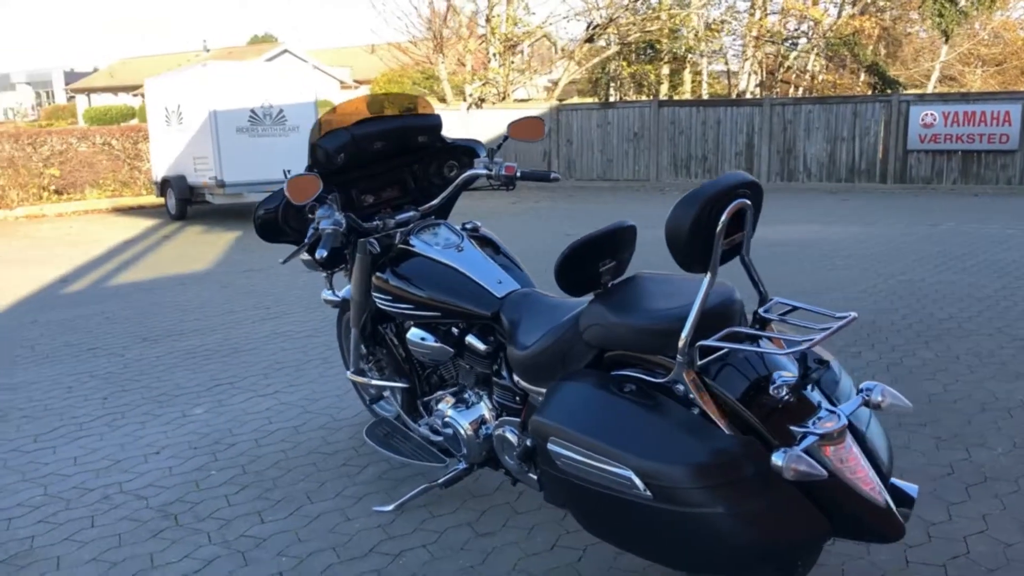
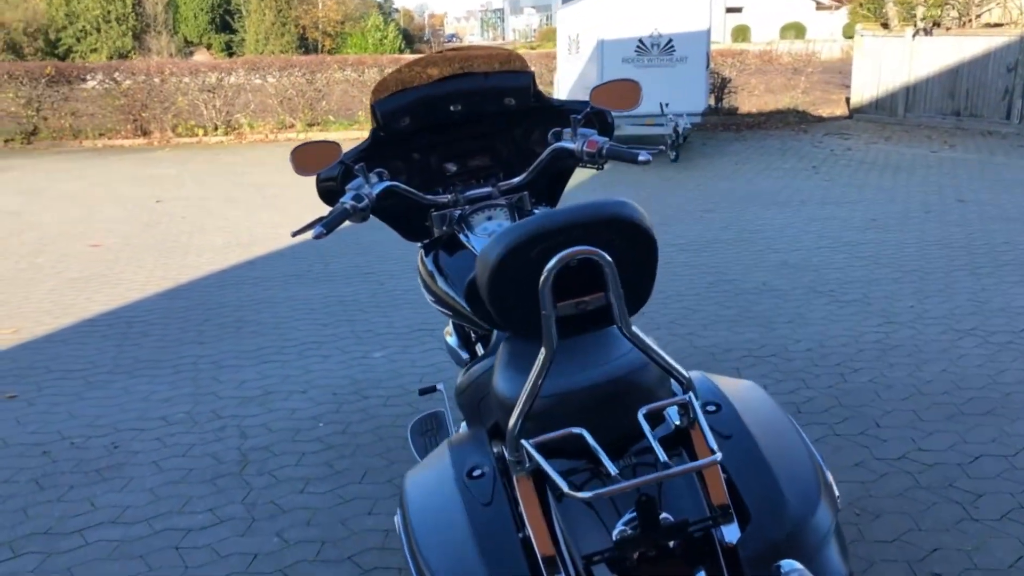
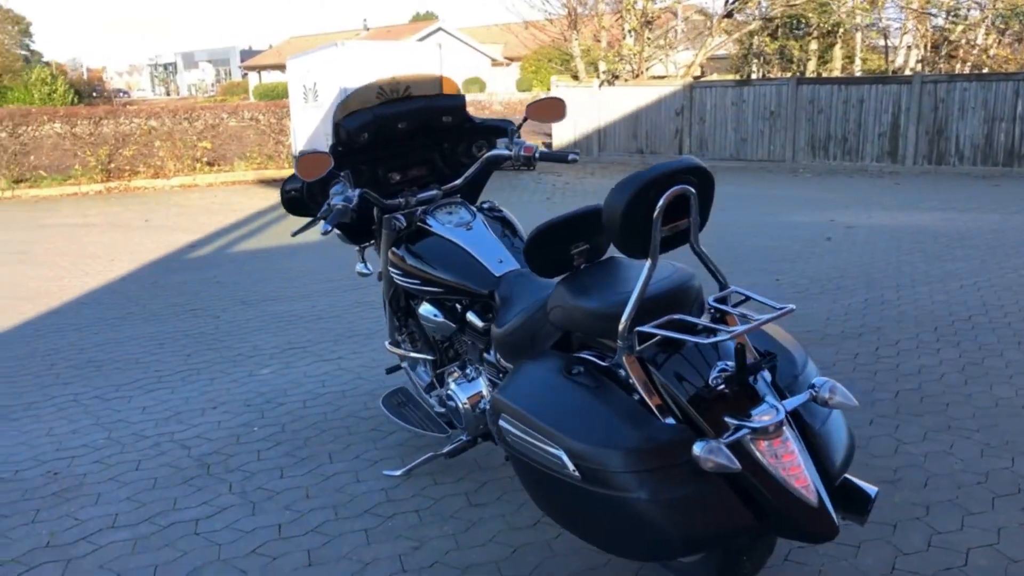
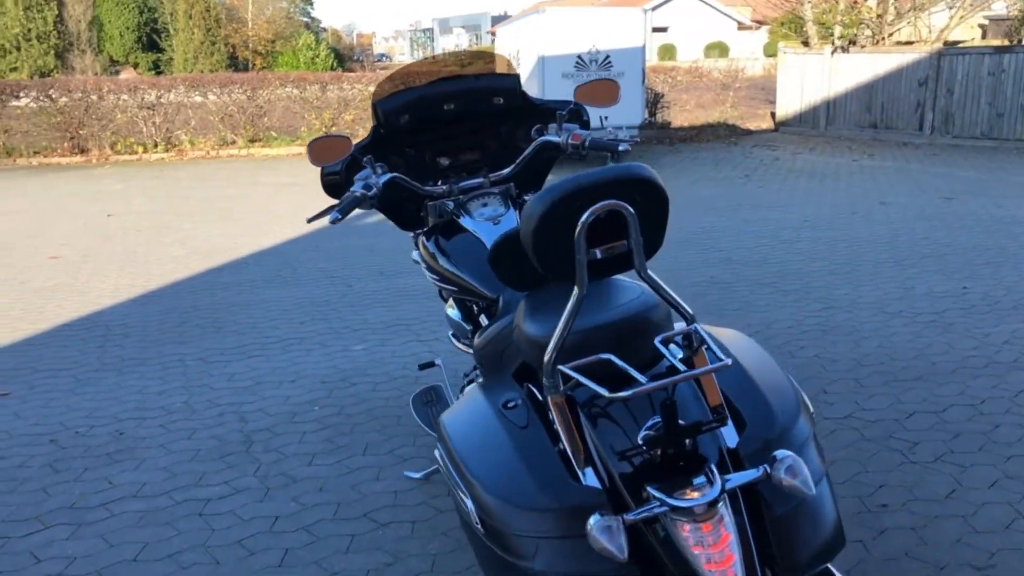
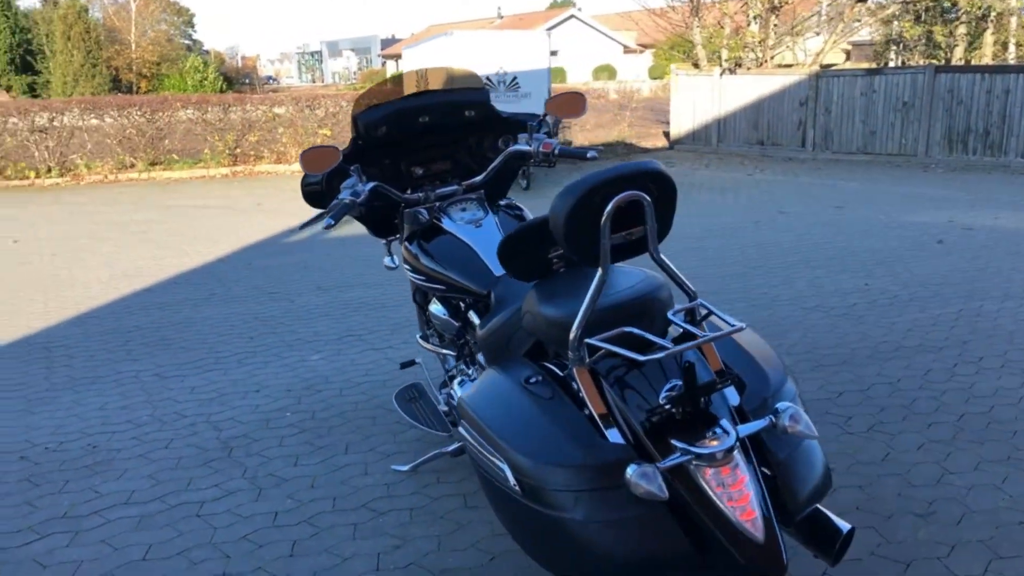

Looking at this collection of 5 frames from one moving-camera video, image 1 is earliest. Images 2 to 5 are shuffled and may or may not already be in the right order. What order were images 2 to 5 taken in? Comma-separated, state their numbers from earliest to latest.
3, 5, 4, 2
